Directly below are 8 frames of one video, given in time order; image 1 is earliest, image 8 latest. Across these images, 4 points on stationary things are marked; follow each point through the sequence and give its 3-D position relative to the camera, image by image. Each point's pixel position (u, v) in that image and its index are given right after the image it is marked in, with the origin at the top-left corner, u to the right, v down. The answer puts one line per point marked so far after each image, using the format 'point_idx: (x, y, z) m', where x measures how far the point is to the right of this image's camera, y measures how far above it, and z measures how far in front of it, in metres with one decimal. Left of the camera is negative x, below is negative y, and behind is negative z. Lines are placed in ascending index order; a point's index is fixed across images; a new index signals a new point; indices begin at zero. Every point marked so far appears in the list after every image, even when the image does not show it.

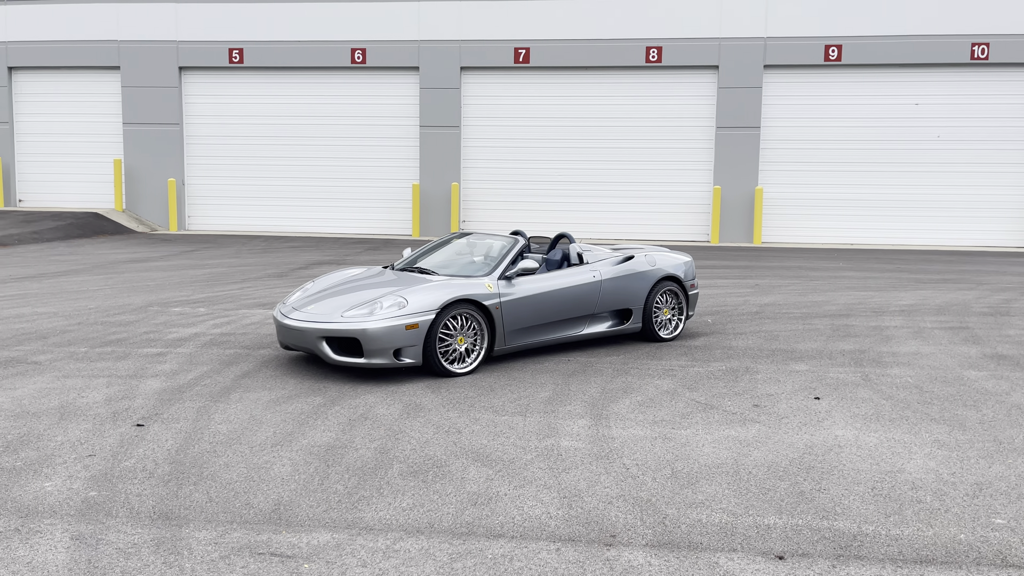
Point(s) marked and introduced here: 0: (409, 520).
0: (-0.4, -1.0, +3.6) m
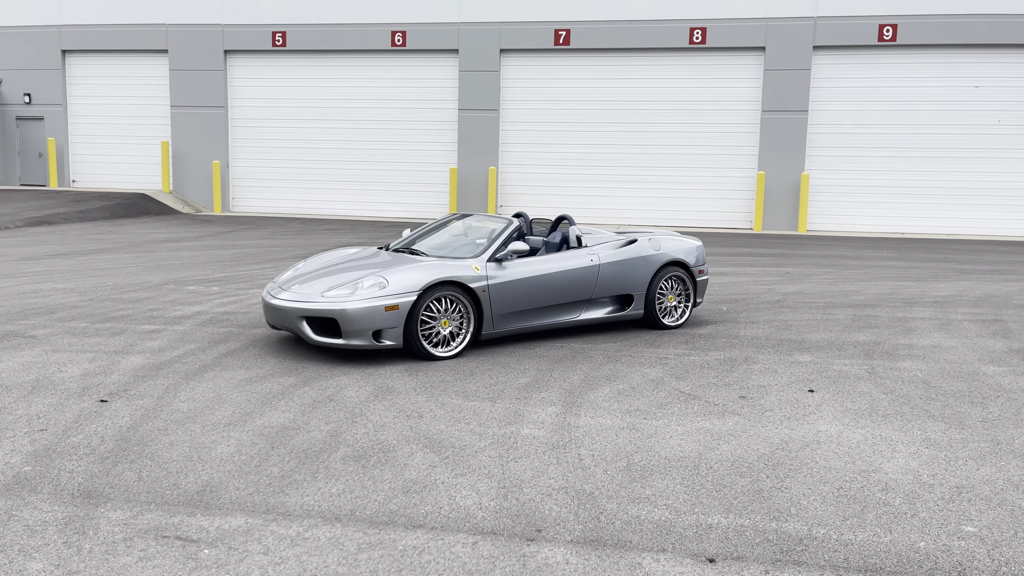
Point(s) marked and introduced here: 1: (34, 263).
0: (-0.8, -0.9, +3.5) m
1: (-7.2, +0.4, +12.5) m
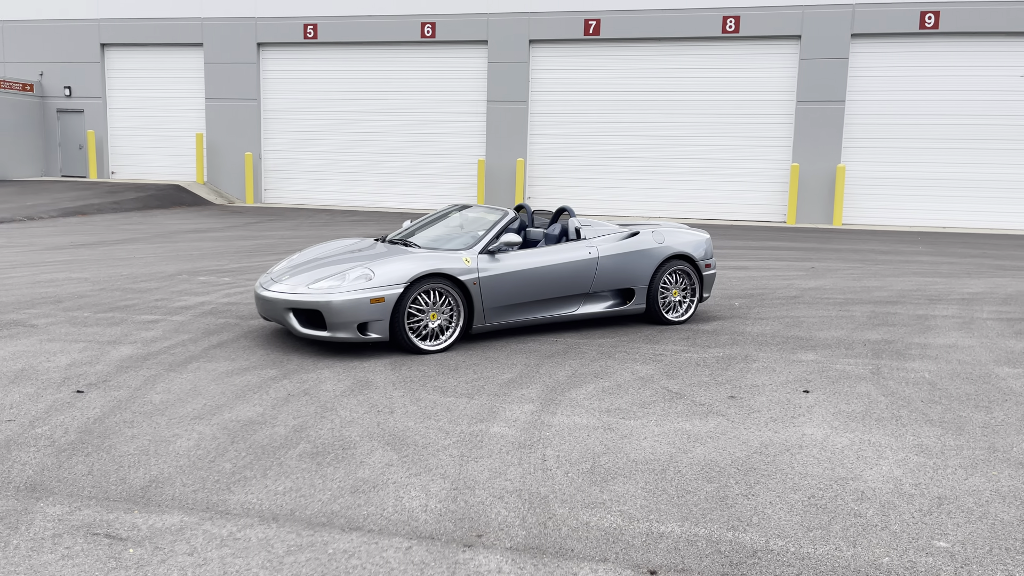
0: (-1.0, -0.9, +3.4) m
1: (-6.9, +0.5, +12.7) m
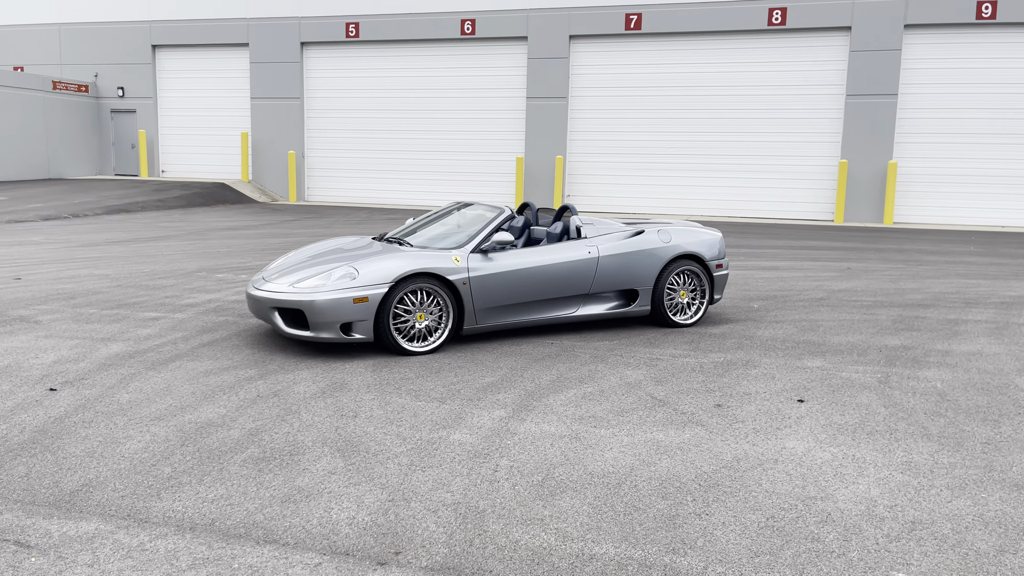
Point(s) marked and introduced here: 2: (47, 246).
0: (-1.2, -0.9, +3.3) m
1: (-6.6, +0.6, +13.0) m
2: (-7.5, +0.7, +13.4) m
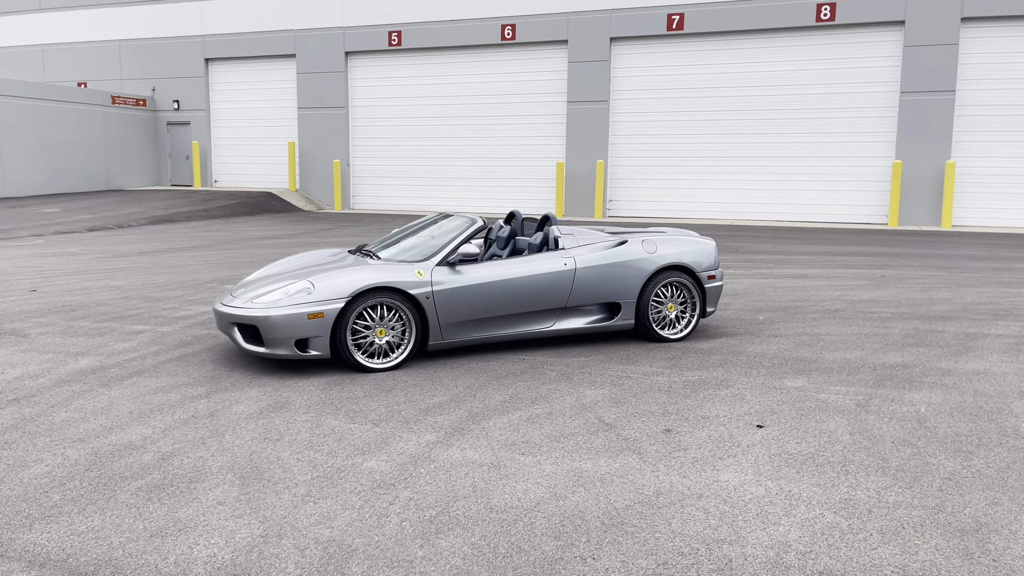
0: (-1.7, -1.0, +3.2) m
1: (-6.3, +0.4, +13.3) m
2: (-7.2, +0.5, +13.7) m
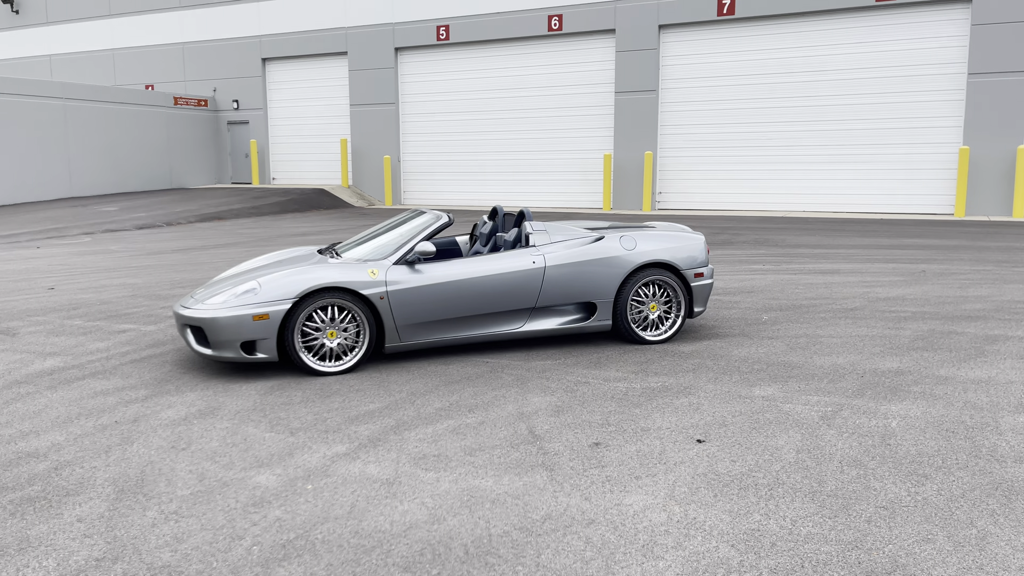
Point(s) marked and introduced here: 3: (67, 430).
0: (-2.3, -1.0, +3.1) m
1: (-5.9, +0.5, +13.5) m
2: (-6.7, +0.6, +14.1) m
3: (-2.5, -0.8, +4.6) m
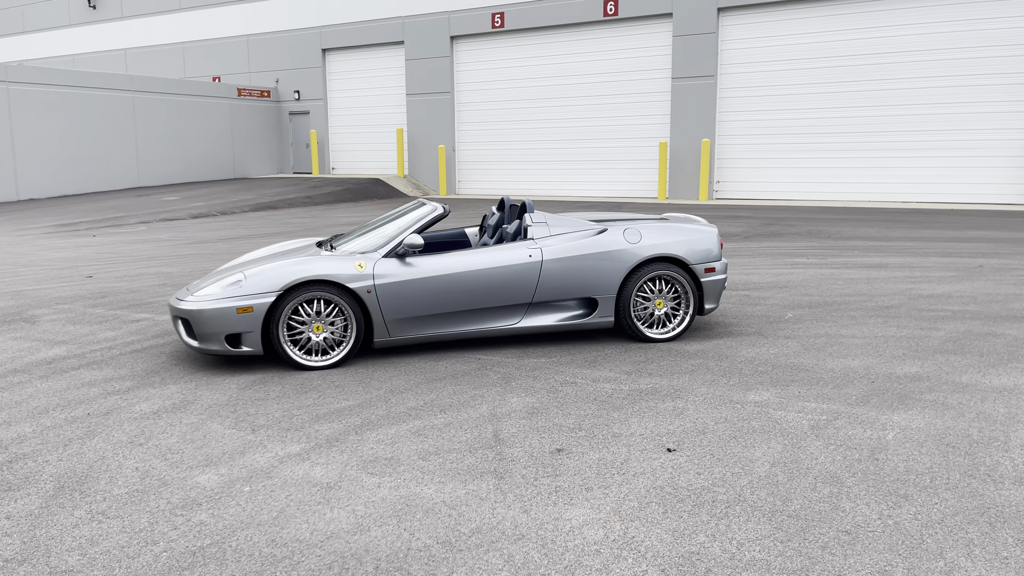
0: (-2.6, -1.0, +3.1) m
1: (-5.3, +0.7, +13.8) m
2: (-6.1, +0.8, +14.4) m
3: (-2.6, -0.7, +4.6) m
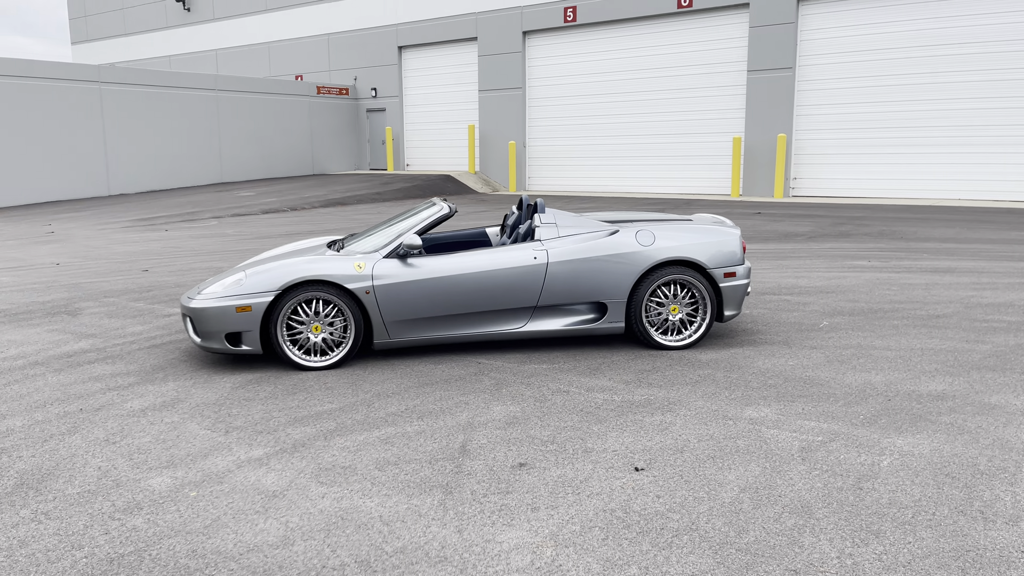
0: (-2.9, -1.0, +3.2) m
1: (-4.4, +0.8, +14.1) m
2: (-5.1, +0.9, +14.8) m
3: (-2.7, -0.7, +4.7) m
